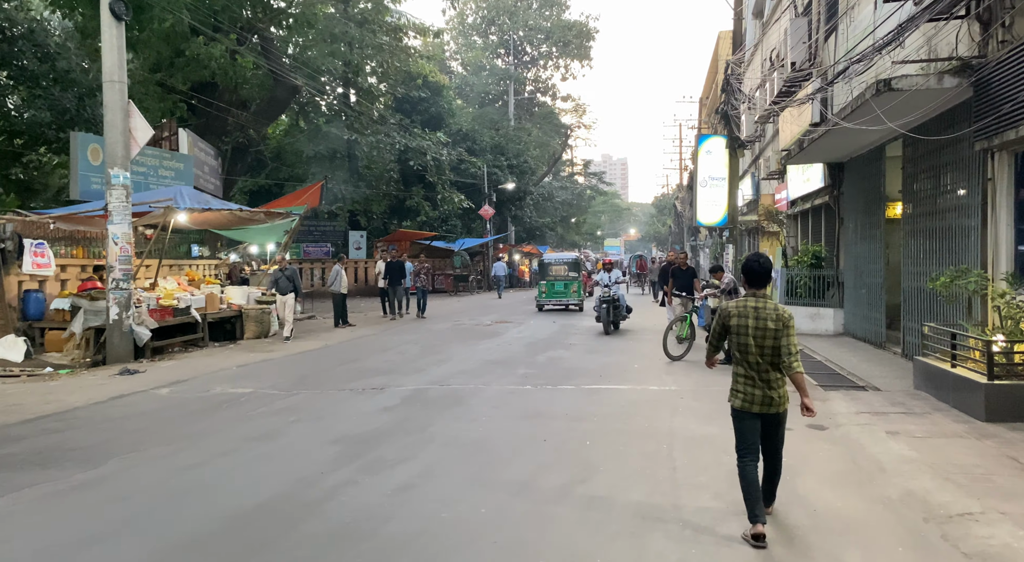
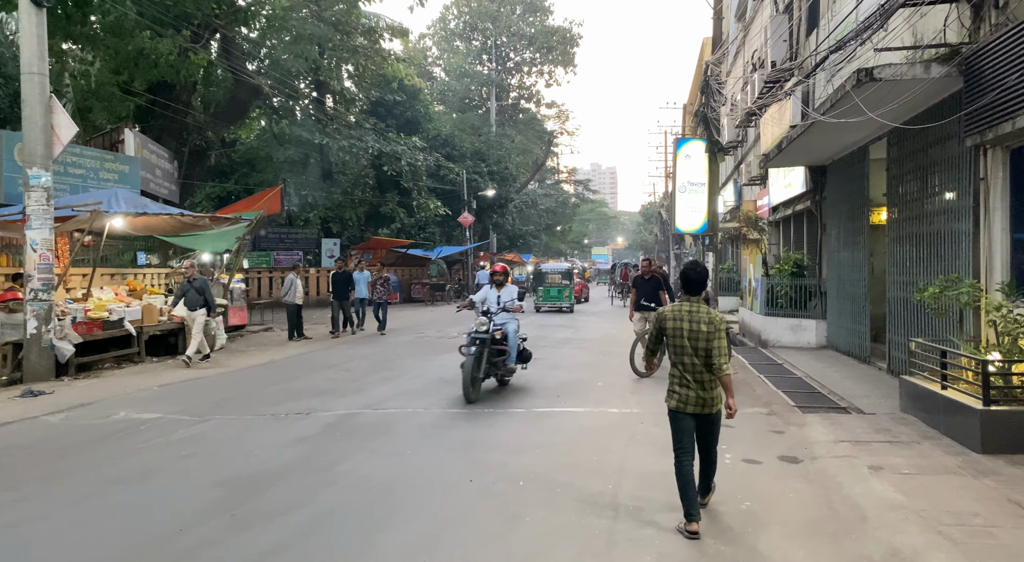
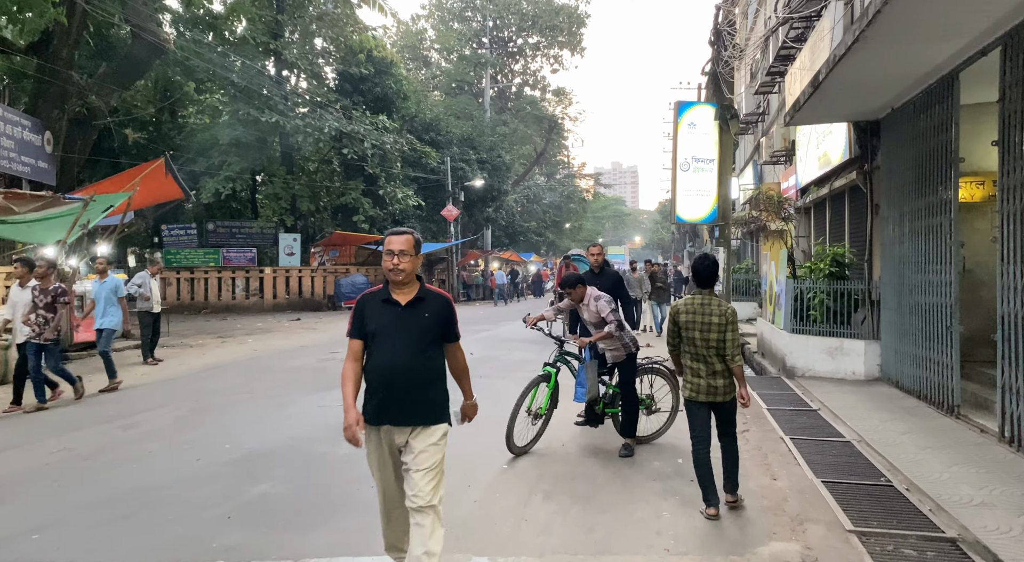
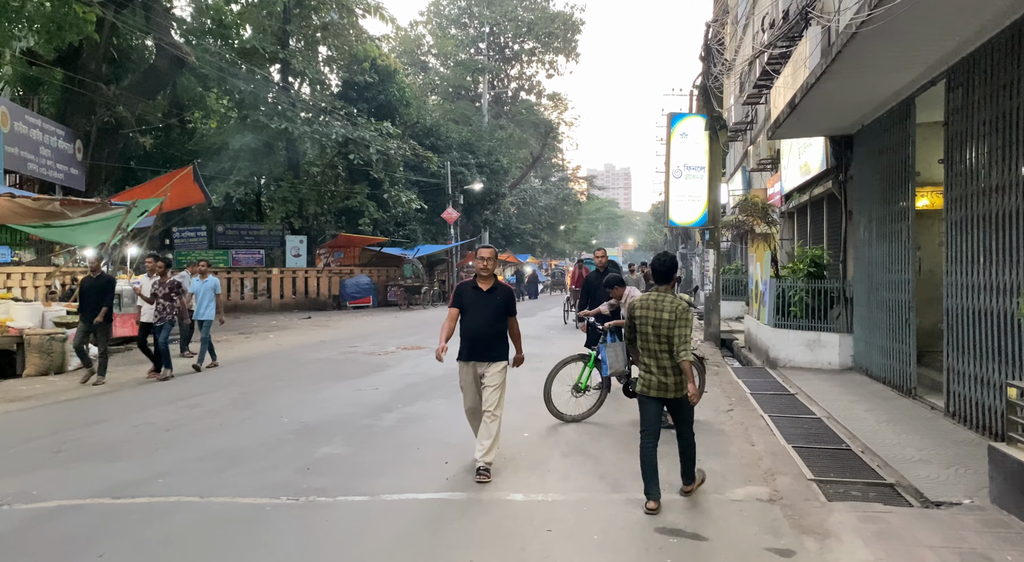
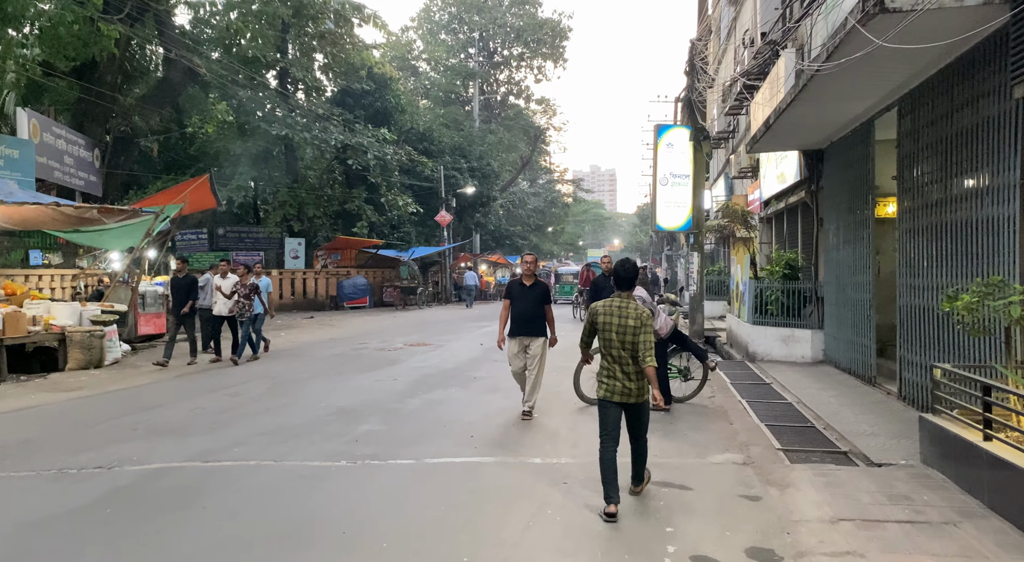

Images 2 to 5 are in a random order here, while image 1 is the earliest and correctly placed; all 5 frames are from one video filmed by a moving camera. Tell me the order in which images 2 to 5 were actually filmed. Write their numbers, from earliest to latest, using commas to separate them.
2, 5, 4, 3
